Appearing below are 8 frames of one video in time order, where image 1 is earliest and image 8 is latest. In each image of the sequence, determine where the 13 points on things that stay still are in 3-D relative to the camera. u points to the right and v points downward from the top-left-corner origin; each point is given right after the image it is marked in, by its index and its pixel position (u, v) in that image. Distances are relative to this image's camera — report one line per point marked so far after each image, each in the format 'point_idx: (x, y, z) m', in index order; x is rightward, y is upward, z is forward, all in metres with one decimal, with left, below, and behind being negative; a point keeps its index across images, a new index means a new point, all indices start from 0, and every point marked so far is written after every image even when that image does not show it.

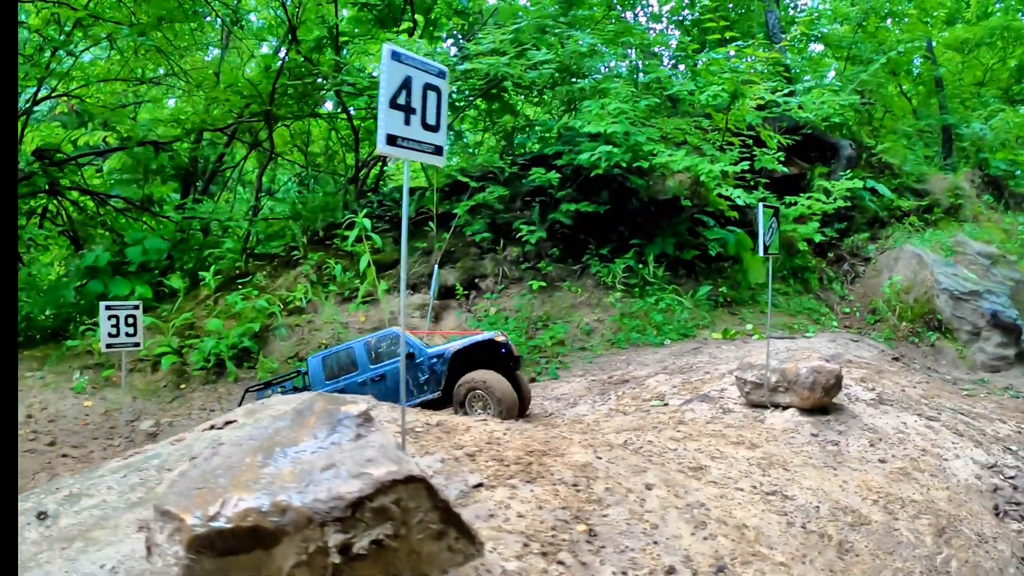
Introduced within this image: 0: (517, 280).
0: (0.0, +0.1, +8.2) m
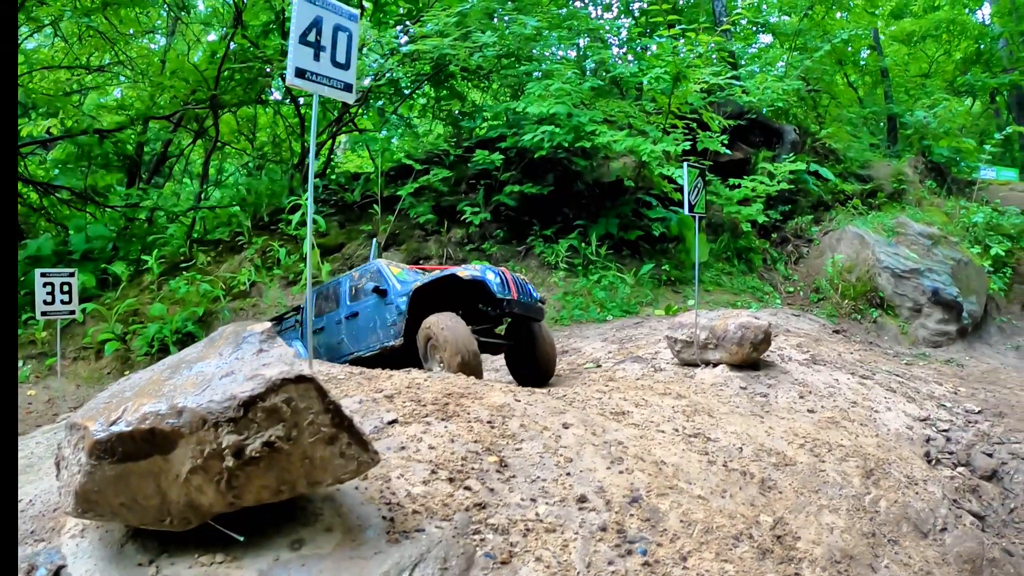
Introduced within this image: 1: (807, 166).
0: (-0.3, +0.2, +8.2) m
1: (+2.5, +1.1, +10.7) m
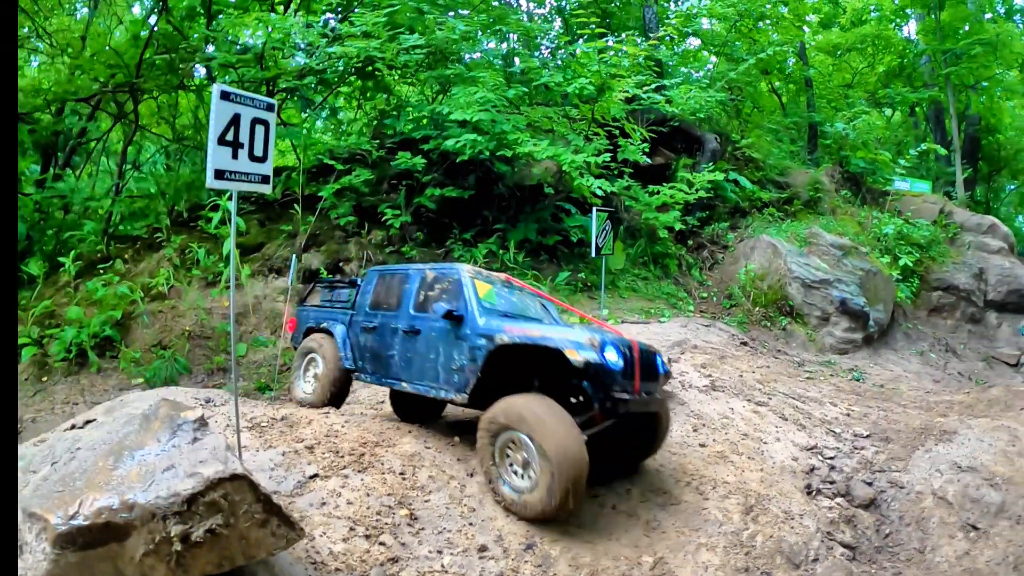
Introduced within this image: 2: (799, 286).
0: (-0.9, +0.2, +8.3) m
1: (+1.9, +1.1, +11.0) m
2: (+2.1, +0.1, +9.2) m
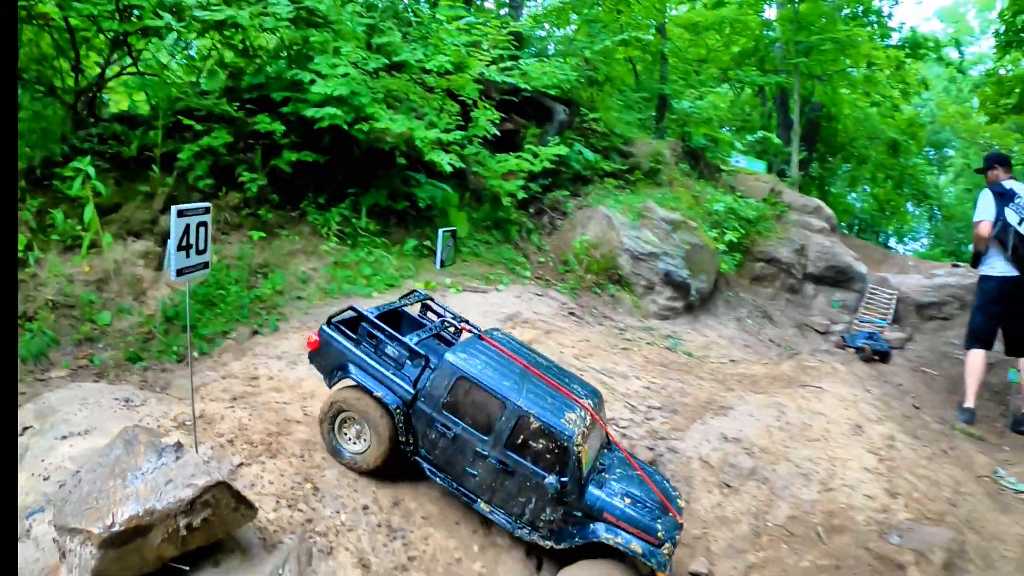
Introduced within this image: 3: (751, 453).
0: (-1.9, +0.4, +9.0) m
1: (+0.5, +1.3, +11.9) m
2: (+0.9, +0.2, +10.2) m
3: (+1.0, -0.7, +5.2) m
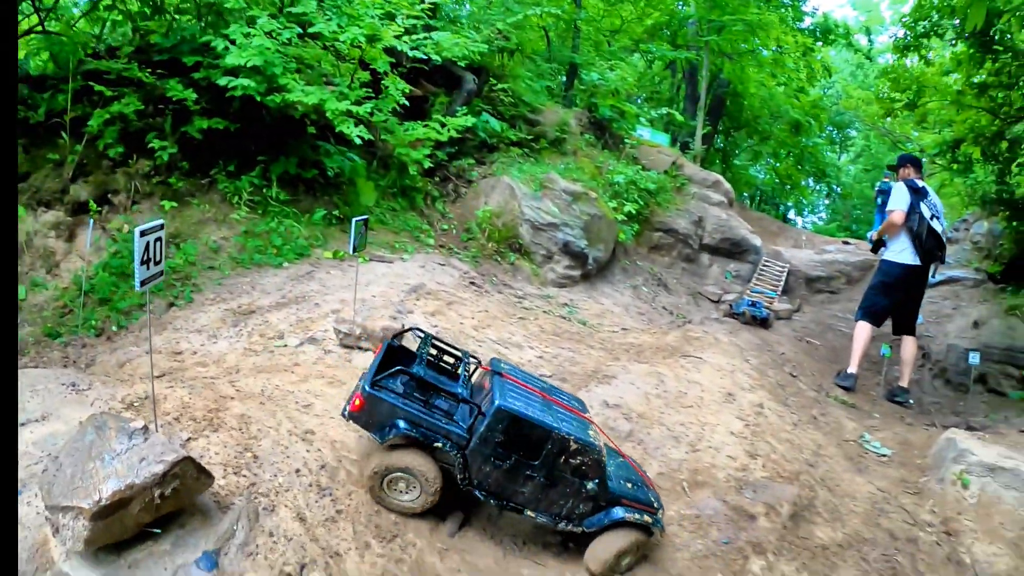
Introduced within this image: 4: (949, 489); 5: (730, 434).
0: (-2.5, +0.6, +9.4) m
1: (-0.3, +1.6, +12.5) m
2: (+0.2, +0.4, +10.8) m
3: (+0.5, -0.6, +5.9) m
4: (+2.0, -0.9, +5.9) m
5: (+1.0, -0.7, +6.2) m
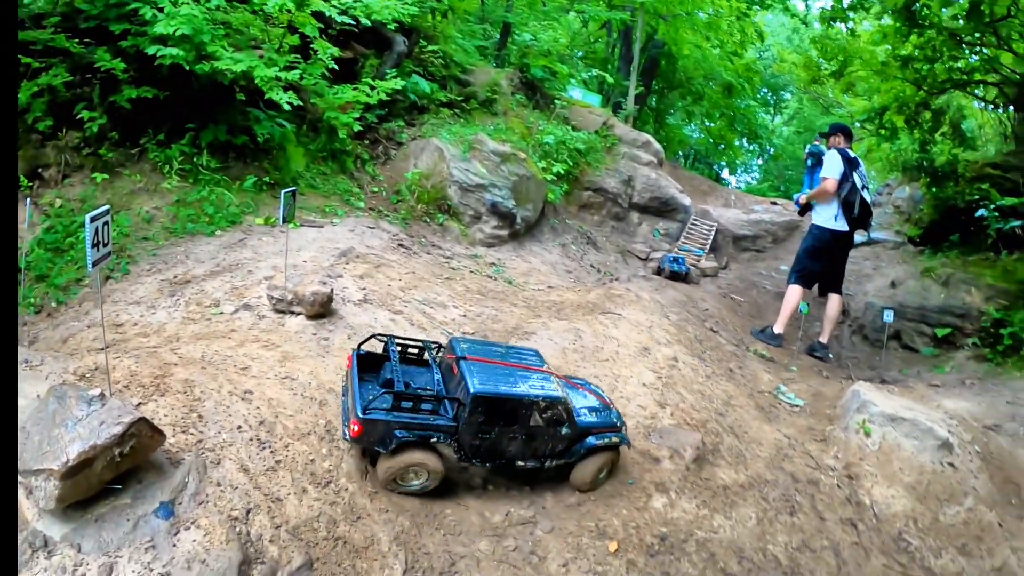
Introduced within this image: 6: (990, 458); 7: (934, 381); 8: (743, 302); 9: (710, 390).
0: (-3.1, +0.9, +9.6) m
1: (-1.0, +2.0, +12.7) m
2: (-0.5, +0.8, +11.1) m
3: (+0.2, -0.4, +6.3) m
4: (+1.6, -0.7, +6.3) m
5: (+0.7, -0.5, +6.6) m
6: (+2.2, -0.8, +6.1) m
7: (+2.7, -0.6, +8.3) m
8: (+2.0, -0.1, +11.6) m
9: (+1.2, -0.6, +7.8) m
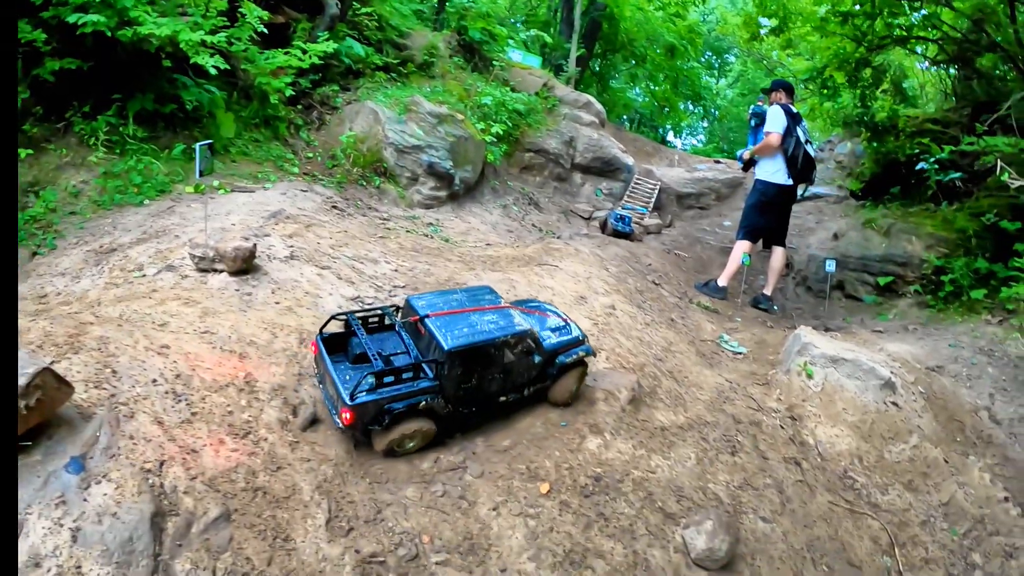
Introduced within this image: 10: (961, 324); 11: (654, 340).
0: (-3.6, +1.1, +9.2) m
1: (-1.7, +2.3, +12.5) m
2: (-1.0, +1.1, +10.9) m
3: (-0.2, -0.1, +6.1) m
4: (+1.3, -0.4, +6.3) m
5: (+0.3, -0.2, +6.5) m
6: (+1.9, -0.5, +6.1) m
7: (+2.3, -0.2, +8.3) m
8: (+1.5, +0.3, +11.5) m
9: (+0.8, -0.3, +7.7) m
10: (+2.6, -0.2, +7.8) m
11: (+0.8, -0.3, +7.6) m
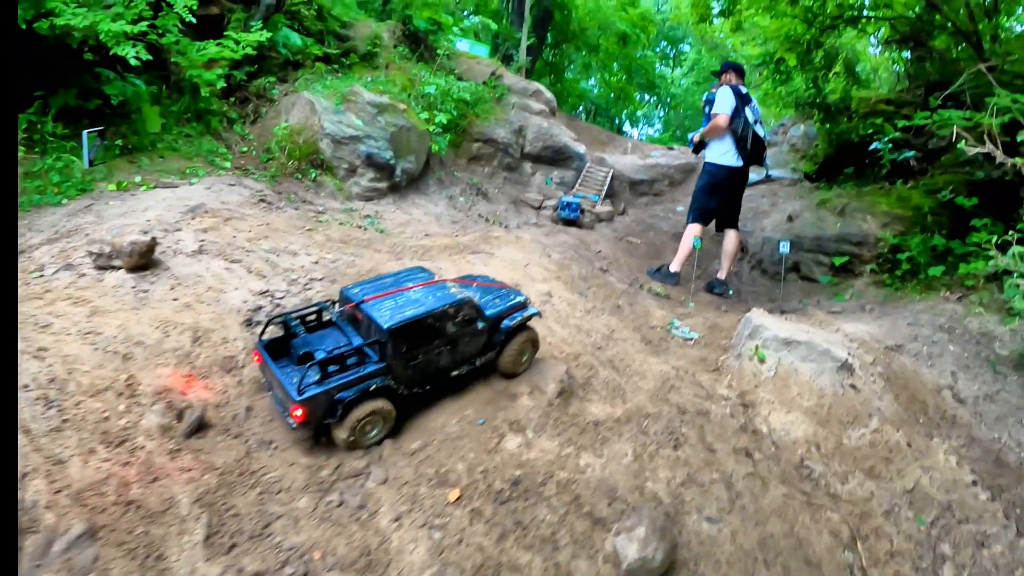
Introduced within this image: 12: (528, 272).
0: (-4.0, +1.1, +8.6) m
1: (-2.3, +2.3, +11.9) m
2: (-1.5, +1.2, +10.3) m
3: (-0.5, -0.1, +5.6) m
4: (+1.0, -0.3, +5.8) m
5: (0.0, -0.1, +6.0) m
6: (+1.6, -0.4, +5.6) m
7: (+1.9, -0.1, +7.8) m
8: (+1.0, +0.4, +11.0) m
9: (+0.4, -0.2, +7.2) m
10: (+2.3, -0.1, +7.3) m
11: (+0.4, -0.2, +7.1) m
12: (+0.1, +0.1, +8.2) m
